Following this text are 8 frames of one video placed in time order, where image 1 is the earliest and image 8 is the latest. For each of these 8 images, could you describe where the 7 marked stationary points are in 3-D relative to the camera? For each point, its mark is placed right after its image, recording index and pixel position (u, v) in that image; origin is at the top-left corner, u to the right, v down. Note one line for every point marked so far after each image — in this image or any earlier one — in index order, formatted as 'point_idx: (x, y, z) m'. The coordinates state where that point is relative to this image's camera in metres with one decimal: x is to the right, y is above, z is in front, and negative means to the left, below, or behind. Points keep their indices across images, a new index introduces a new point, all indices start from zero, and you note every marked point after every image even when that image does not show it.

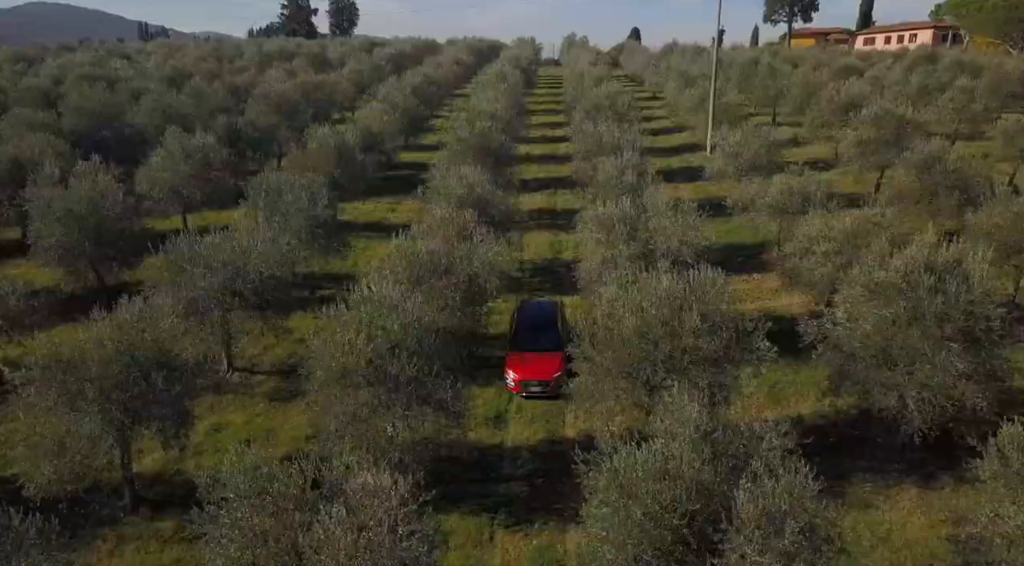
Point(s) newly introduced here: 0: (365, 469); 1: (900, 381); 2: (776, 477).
0: (-2.3, -2.9, +14.5) m
1: (+8.5, -2.1, +19.8) m
2: (+4.0, -2.9, +13.8) m
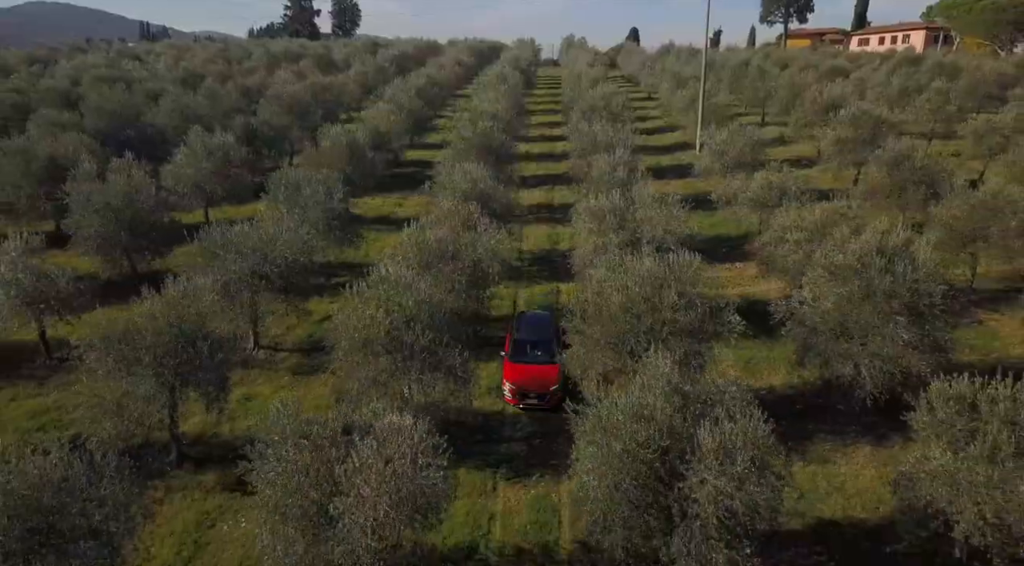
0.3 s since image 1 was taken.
0: (-2.3, -2.5, +17.2) m
1: (+8.5, -1.6, +22.4) m
2: (+4.0, -2.5, +16.5) m
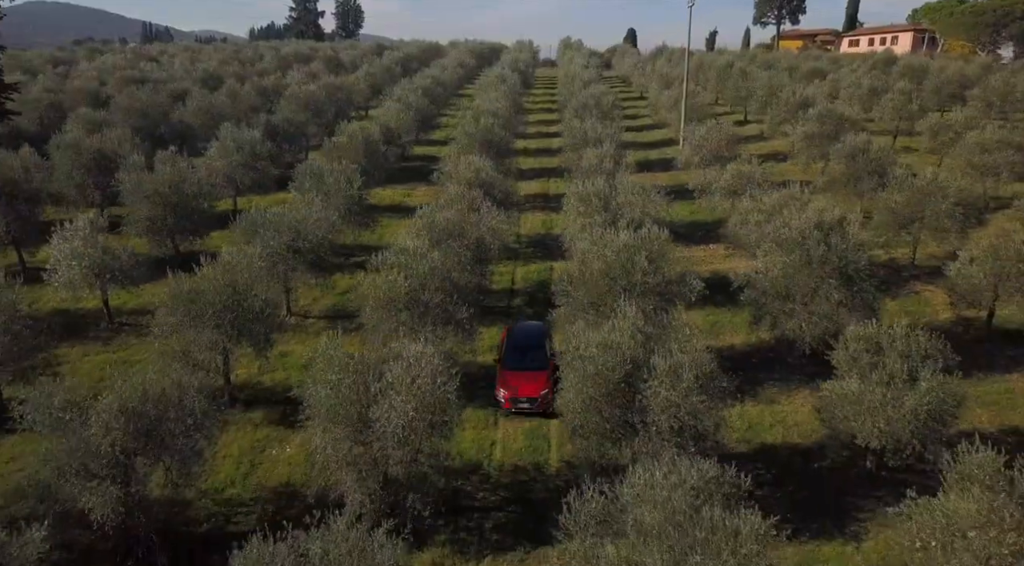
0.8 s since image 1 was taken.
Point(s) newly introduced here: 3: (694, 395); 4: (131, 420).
0: (-2.4, -1.6, +21.6) m
1: (+8.4, -0.7, +26.9) m
2: (+3.9, -1.6, +21.0) m
3: (+3.9, -2.5, +19.9) m
4: (-8.2, -2.9, +19.7) m
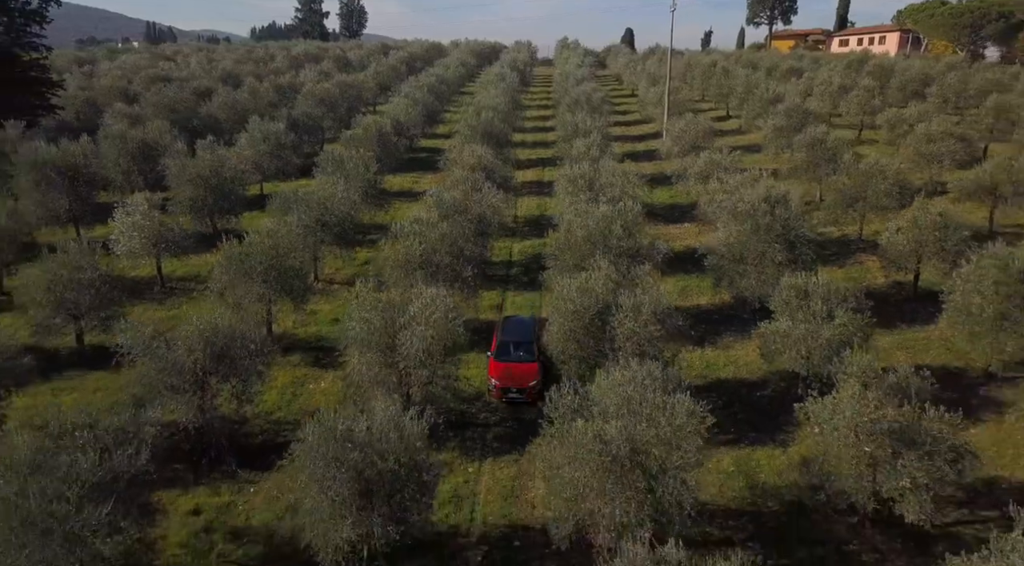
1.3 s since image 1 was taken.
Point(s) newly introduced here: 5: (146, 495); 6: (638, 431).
0: (-2.5, -0.4, +26.9) m
1: (+8.3, +0.5, +32.1) m
2: (+3.8, -0.4, +26.2) m
3: (+3.8, -1.2, +25.1) m
4: (-8.3, -1.6, +24.9) m
5: (-7.8, -4.5, +19.4) m
6: (+2.7, -3.1, +19.3) m
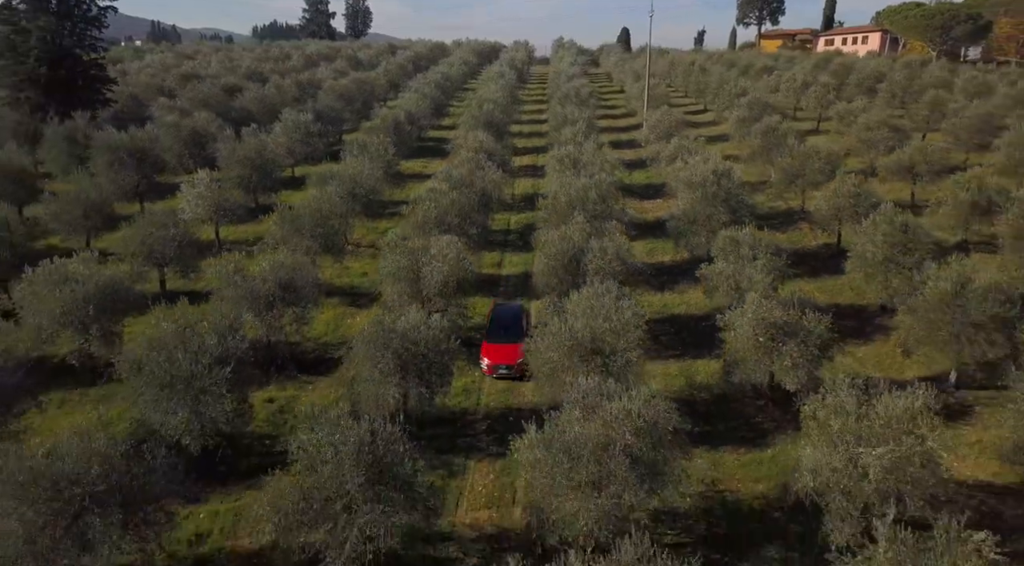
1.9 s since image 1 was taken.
0: (-2.6, +1.5, +34.7) m
1: (+8.2, +2.4, +39.9) m
2: (+3.7, +1.5, +34.0) m
3: (+3.7, +0.6, +33.0) m
4: (-8.4, +0.3, +32.7) m
5: (-8.0, -2.7, +27.2) m
6: (+2.6, -1.3, +27.1) m
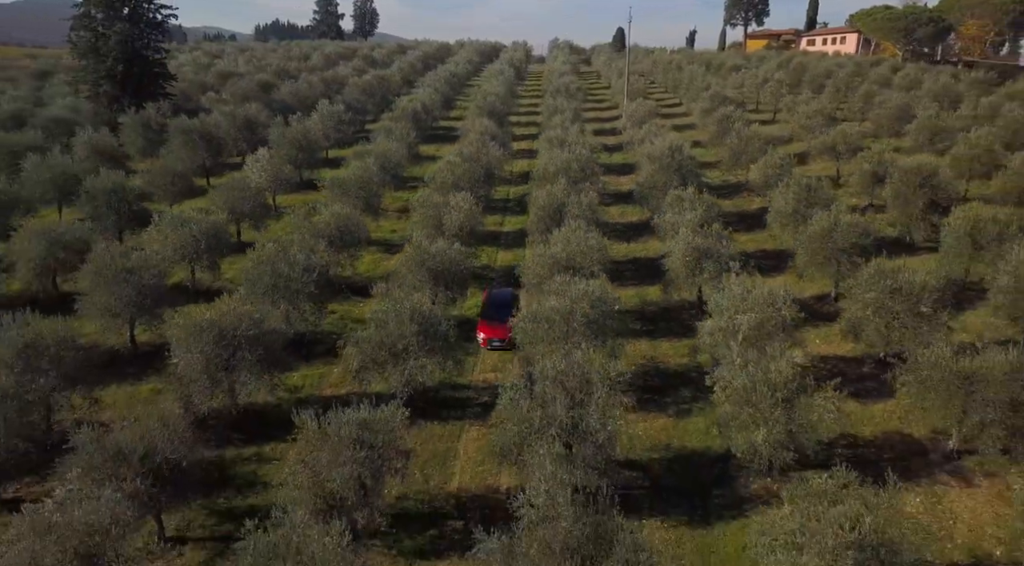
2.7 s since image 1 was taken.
0: (-2.7, +4.2, +45.9) m
1: (+8.1, +5.1, +51.1) m
2: (+3.6, +4.2, +45.2) m
3: (+3.7, +3.3, +44.2) m
4: (-8.5, +2.9, +43.9) m
5: (-8.0, 0.0, +38.4) m
6: (+2.5, +1.4, +38.3) m
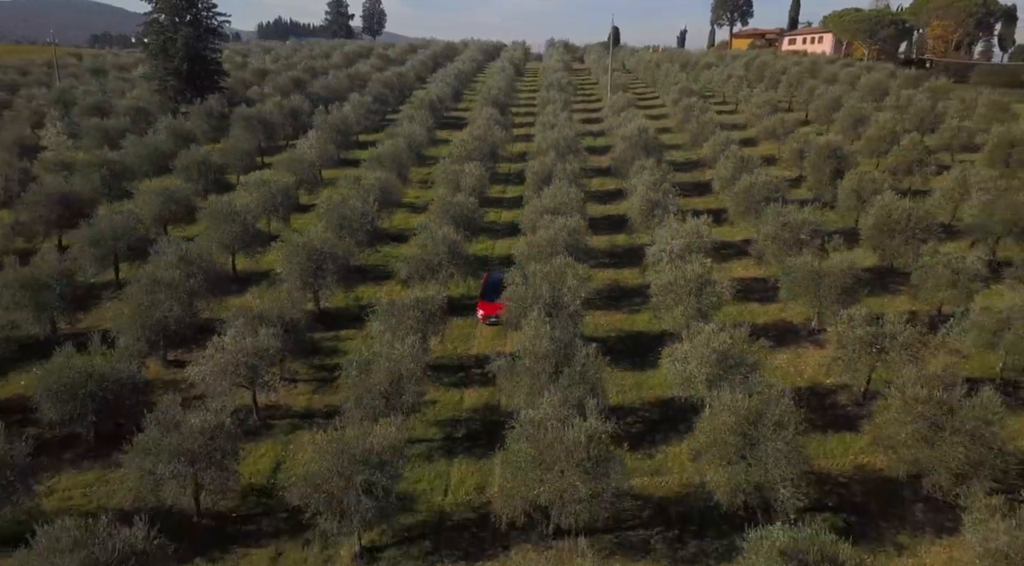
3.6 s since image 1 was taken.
0: (-2.6, +7.5, +59.4) m
1: (+8.2, +8.4, +64.7) m
2: (+3.7, +7.5, +58.7) m
3: (+3.7, +6.6, +57.7) m
4: (-8.4, +6.2, +57.4) m
5: (-8.0, +3.2, +52.0) m
6: (+2.6, +4.6, +51.8) m
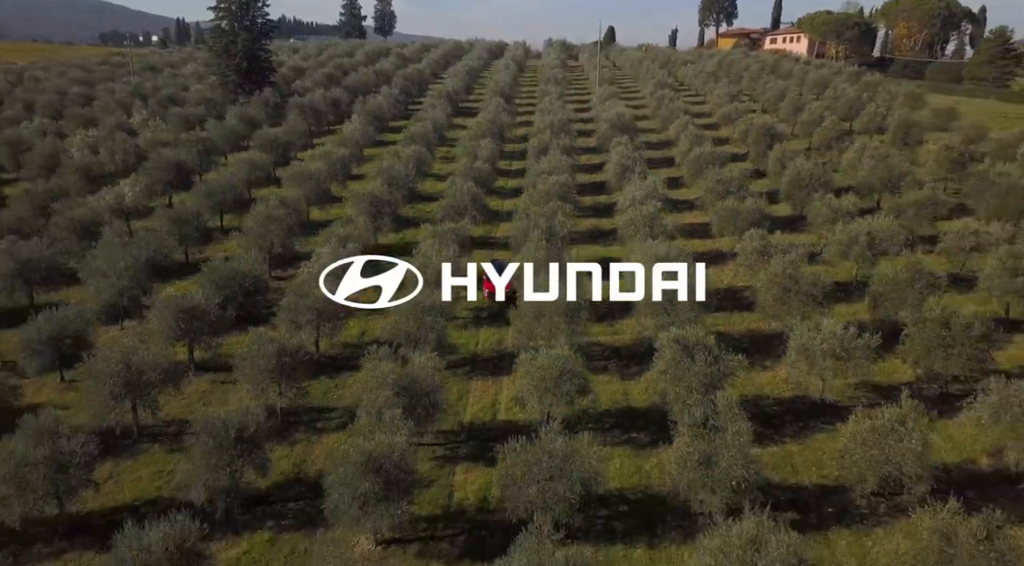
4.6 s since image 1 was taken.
0: (-2.2, +11.5, +76.1) m
1: (+8.6, +12.5, +81.4) m
2: (+4.1, +11.5, +75.5) m
3: (+4.1, +10.7, +74.4) m
4: (-8.0, +10.3, +74.2) m
5: (-7.5, +7.3, +68.7) m
6: (+3.0, +8.7, +68.6) m
